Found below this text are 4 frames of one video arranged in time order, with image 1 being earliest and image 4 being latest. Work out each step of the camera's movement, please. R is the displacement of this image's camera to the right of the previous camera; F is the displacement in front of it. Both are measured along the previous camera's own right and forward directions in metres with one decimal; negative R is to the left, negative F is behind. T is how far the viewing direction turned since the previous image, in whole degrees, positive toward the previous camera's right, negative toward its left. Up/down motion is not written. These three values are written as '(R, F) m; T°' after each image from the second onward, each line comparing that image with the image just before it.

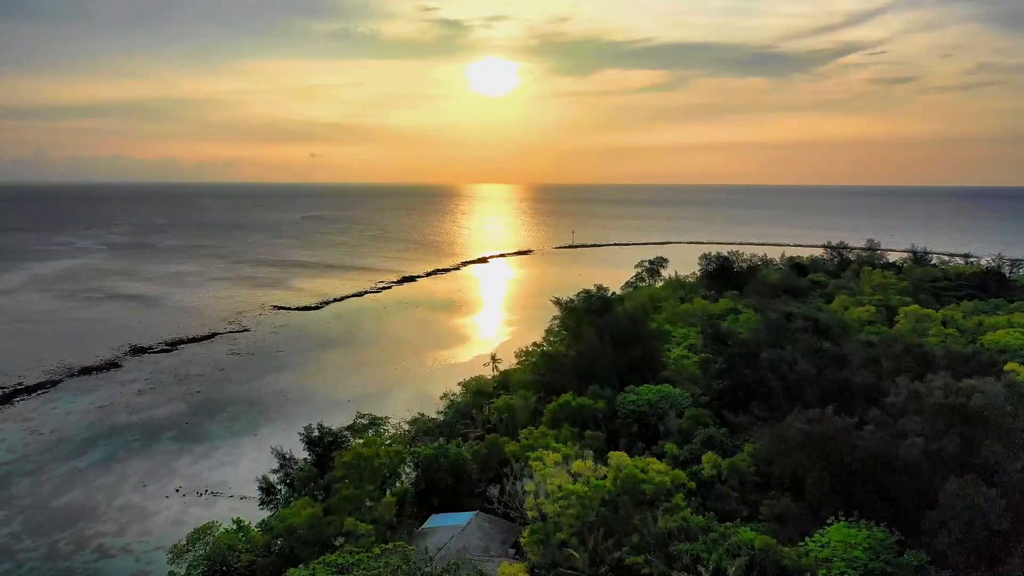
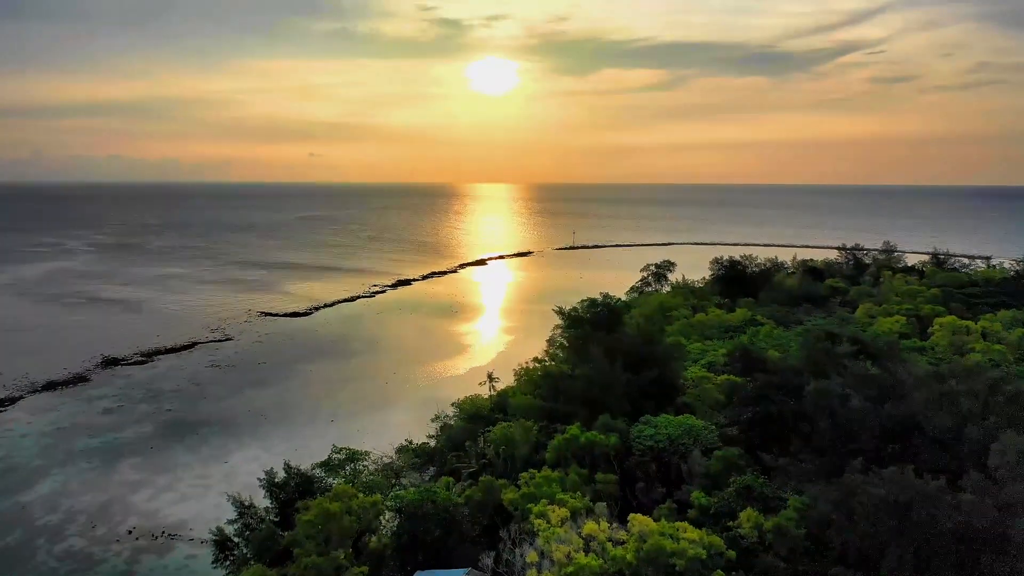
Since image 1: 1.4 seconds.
(0.0, +2.4) m; 0°
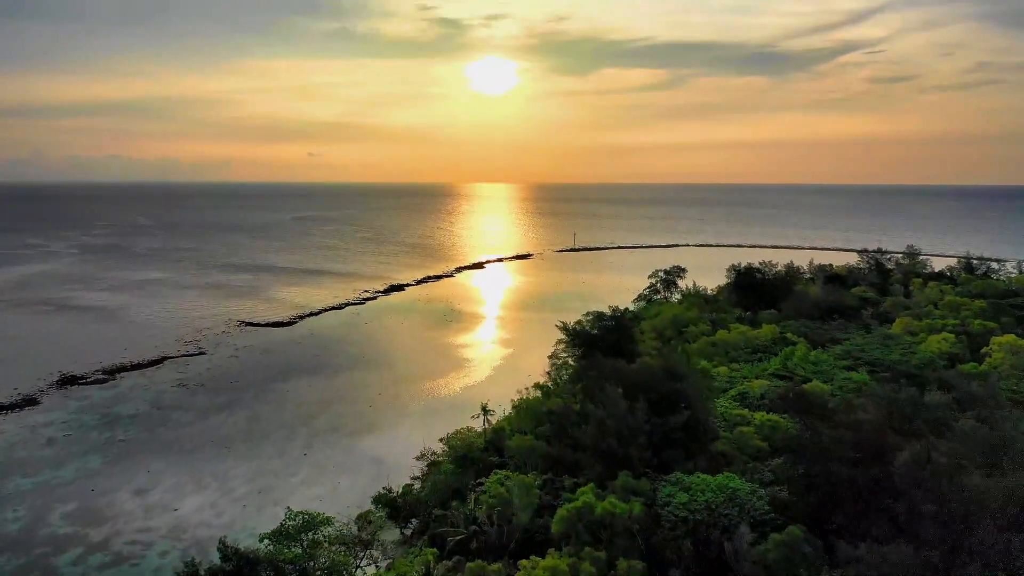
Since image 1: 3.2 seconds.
(+0.1, +3.2) m; 0°
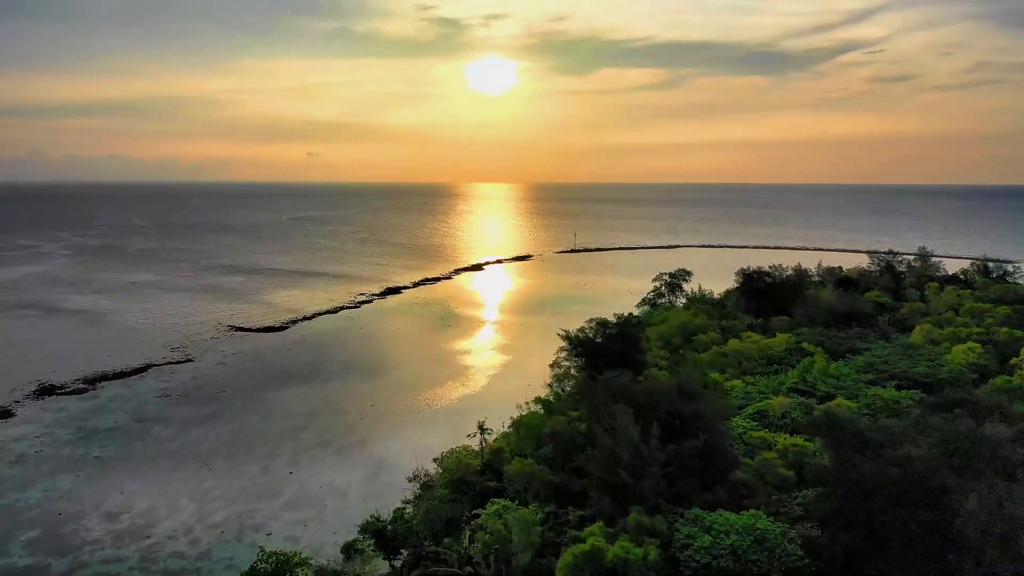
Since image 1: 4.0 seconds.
(0.0, +1.4) m; 0°
